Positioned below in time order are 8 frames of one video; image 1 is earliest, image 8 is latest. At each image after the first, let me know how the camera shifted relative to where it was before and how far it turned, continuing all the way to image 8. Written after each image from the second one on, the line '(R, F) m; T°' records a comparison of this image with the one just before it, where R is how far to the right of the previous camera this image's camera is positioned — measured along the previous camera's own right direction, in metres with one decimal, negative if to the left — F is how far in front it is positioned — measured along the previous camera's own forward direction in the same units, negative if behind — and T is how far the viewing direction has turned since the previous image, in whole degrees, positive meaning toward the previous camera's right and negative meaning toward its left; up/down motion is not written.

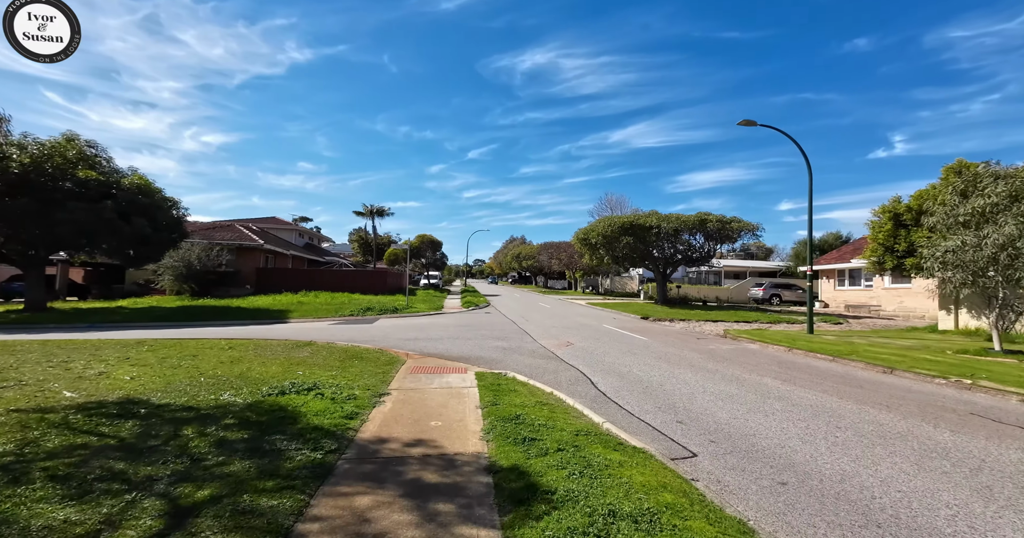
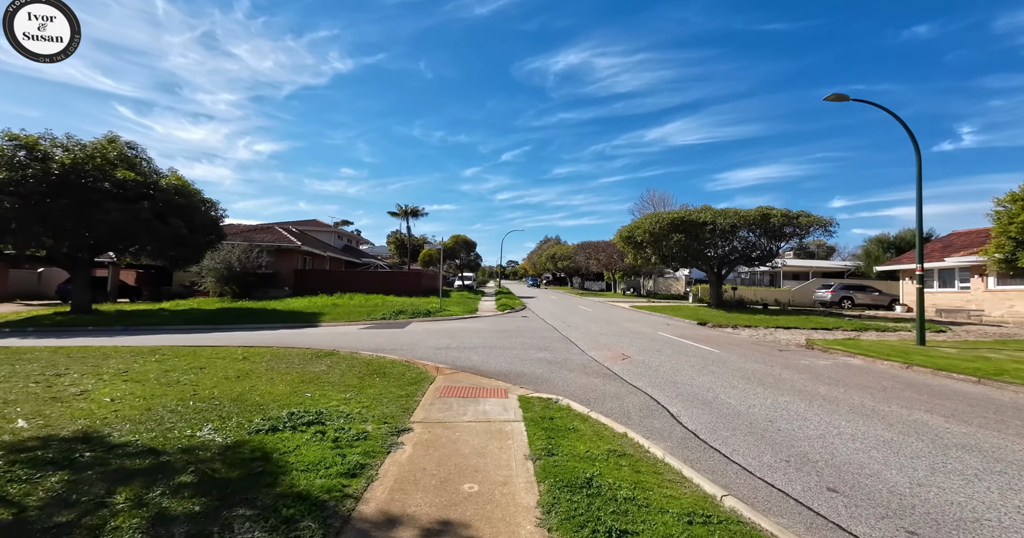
(-0.3, +1.6) m; -5°
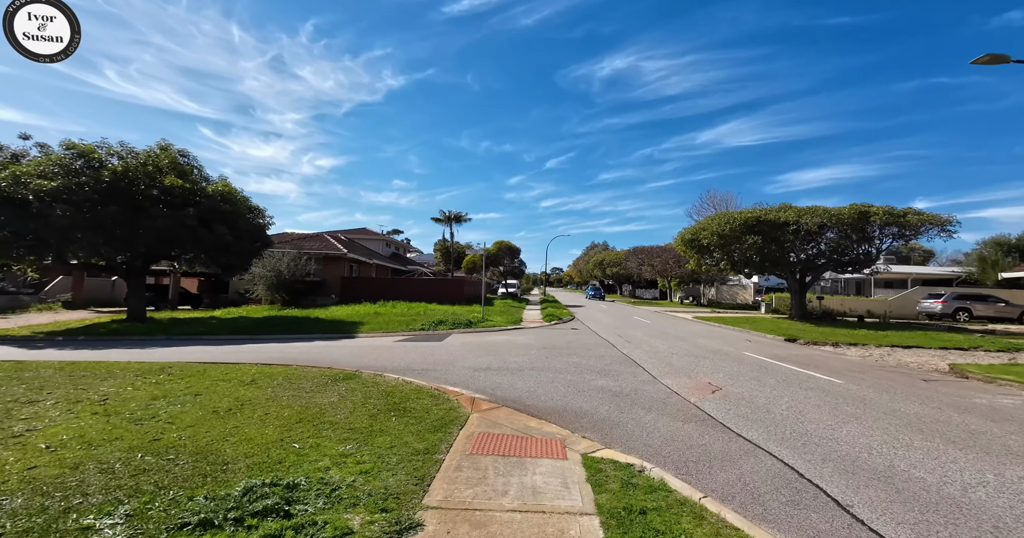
(-0.2, +1.9) m; -6°
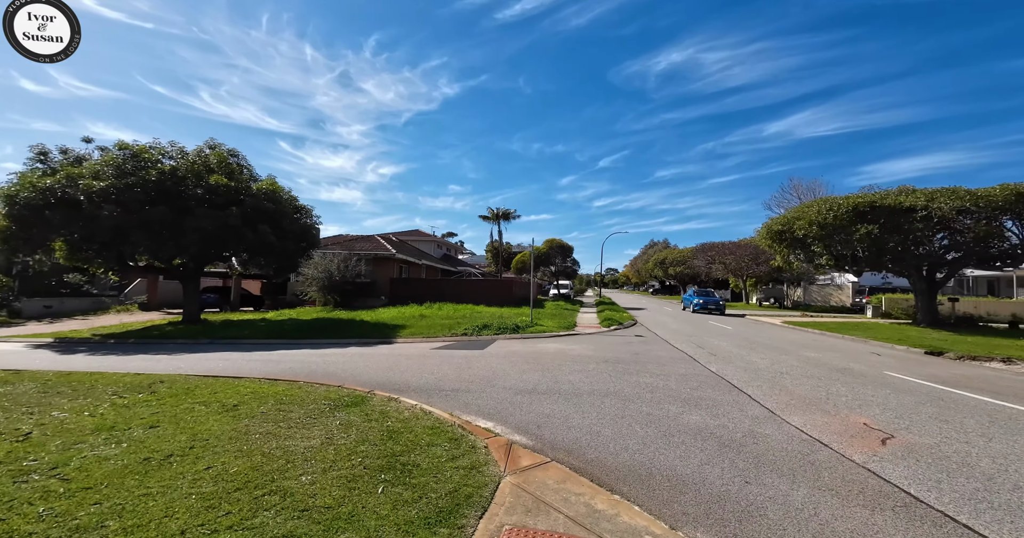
(0.0, +2.2) m; -7°
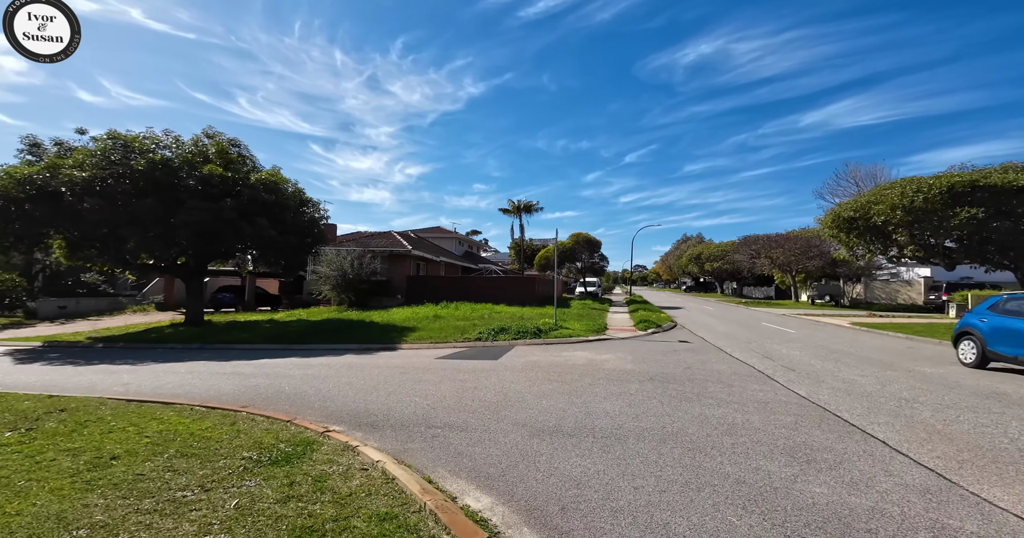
(+0.2, +2.3) m; -3°
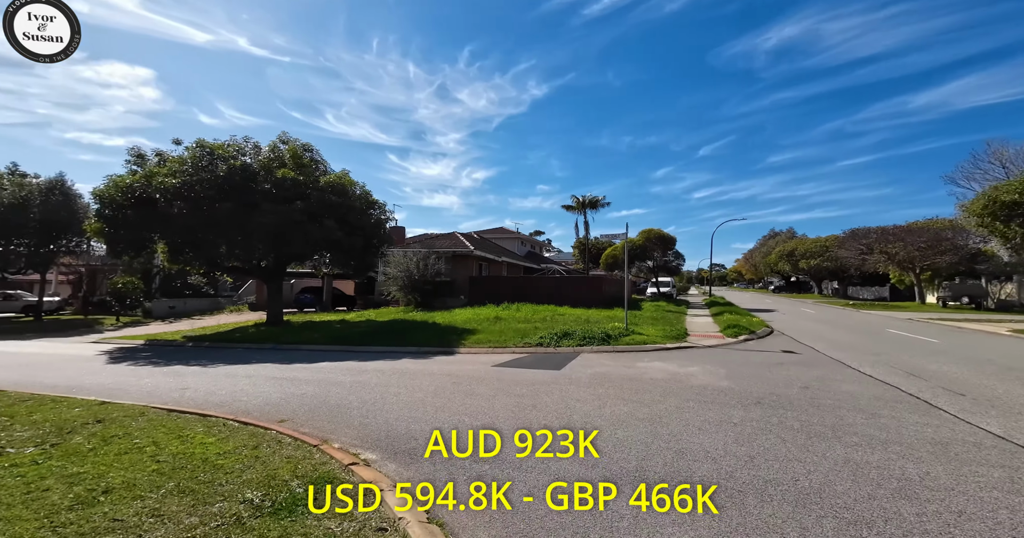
(0.0, +1.2) m; -9°
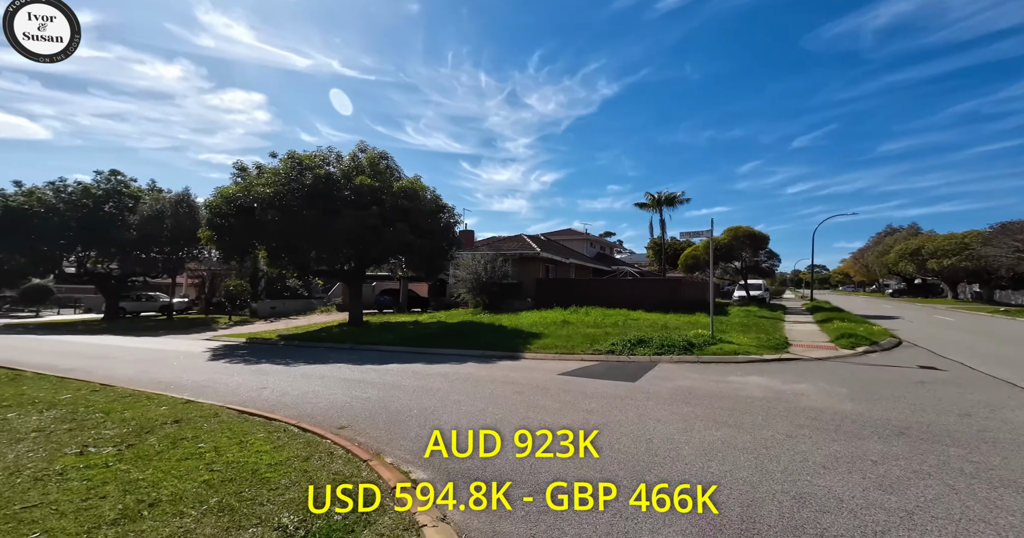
(+0.1, +0.6) m; -10°
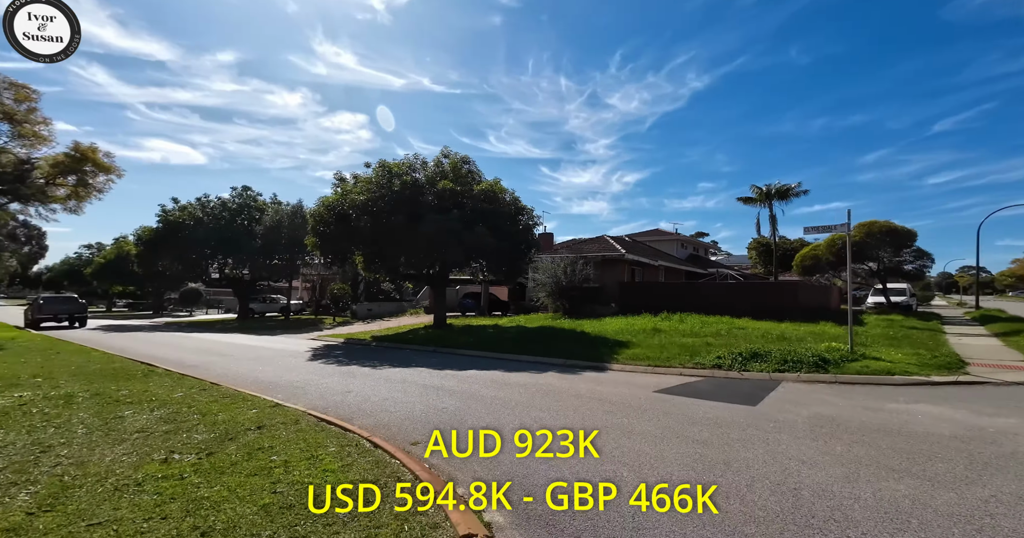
(0.0, +0.8) m; -12°
